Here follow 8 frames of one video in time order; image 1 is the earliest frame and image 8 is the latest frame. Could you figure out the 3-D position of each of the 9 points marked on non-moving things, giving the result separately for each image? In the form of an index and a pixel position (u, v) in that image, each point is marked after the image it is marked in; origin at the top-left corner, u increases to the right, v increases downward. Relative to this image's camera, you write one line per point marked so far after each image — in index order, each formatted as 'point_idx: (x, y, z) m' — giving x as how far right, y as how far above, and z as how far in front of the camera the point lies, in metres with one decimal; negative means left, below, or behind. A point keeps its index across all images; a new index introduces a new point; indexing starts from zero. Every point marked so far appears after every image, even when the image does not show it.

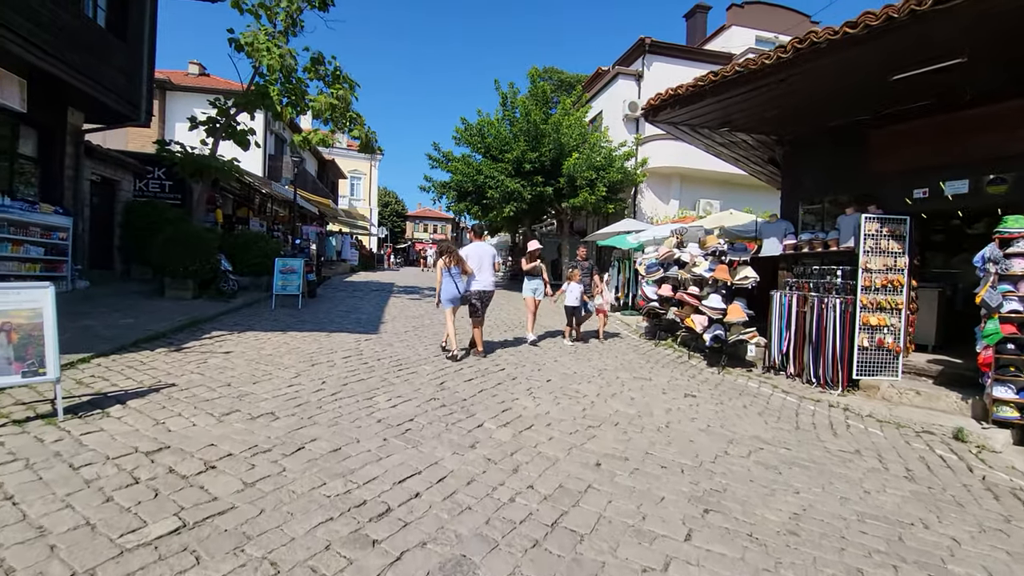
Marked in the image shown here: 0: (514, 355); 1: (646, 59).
0: (0.0, -1.0, +7.6) m
1: (+4.9, +8.4, +19.1) m
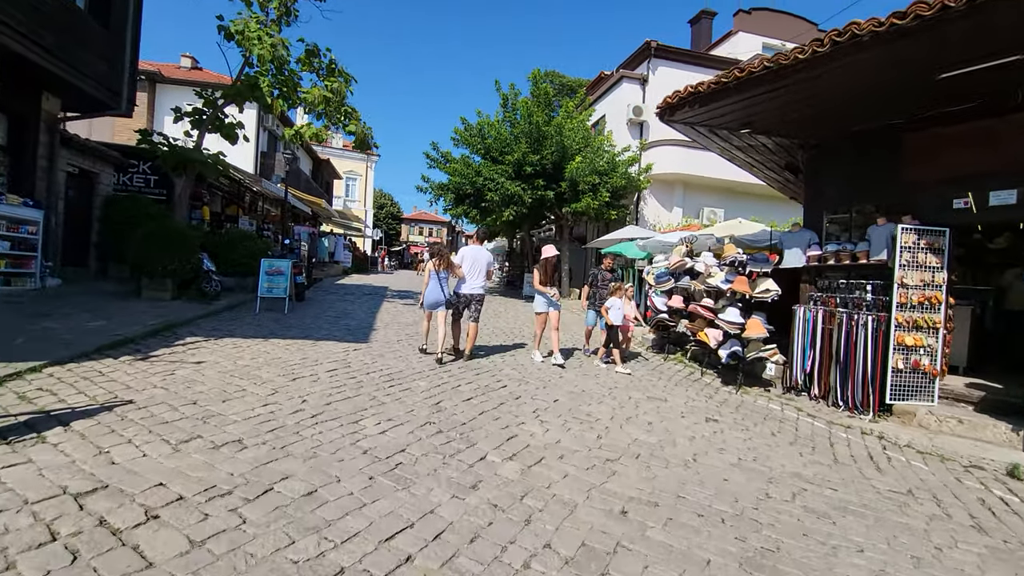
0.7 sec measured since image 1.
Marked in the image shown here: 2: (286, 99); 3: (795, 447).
0: (+0.1, -1.1, +6.9) m
1: (+5.0, +8.0, +18.7) m
2: (-5.0, +4.2, +11.6) m
3: (+2.8, -1.6, +5.2) m
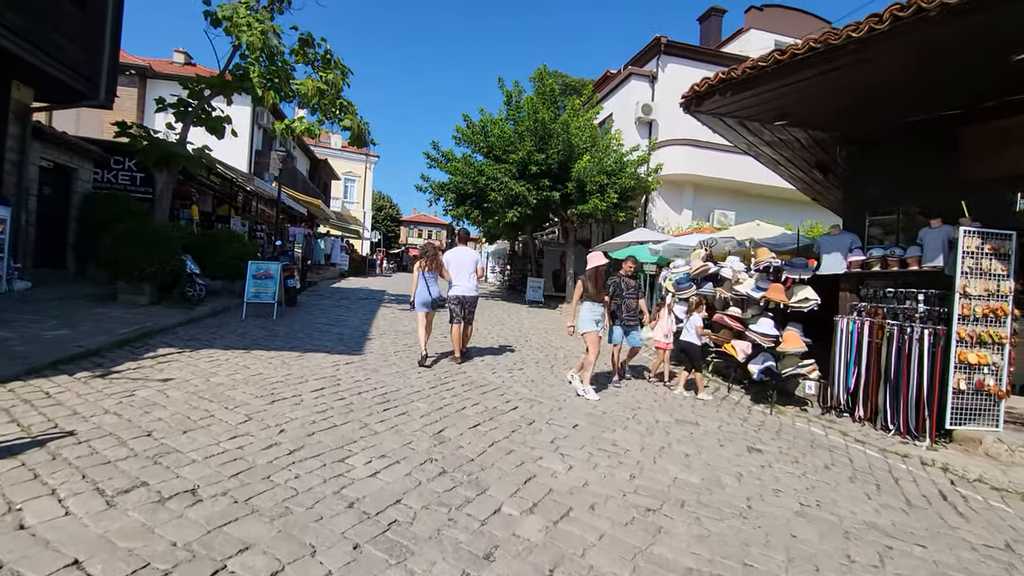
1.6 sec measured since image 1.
0: (+0.2, -1.2, +6.2) m
1: (+5.1, +7.9, +18.0) m
2: (-4.9, +4.1, +10.9) m
3: (+2.9, -1.7, +4.4) m
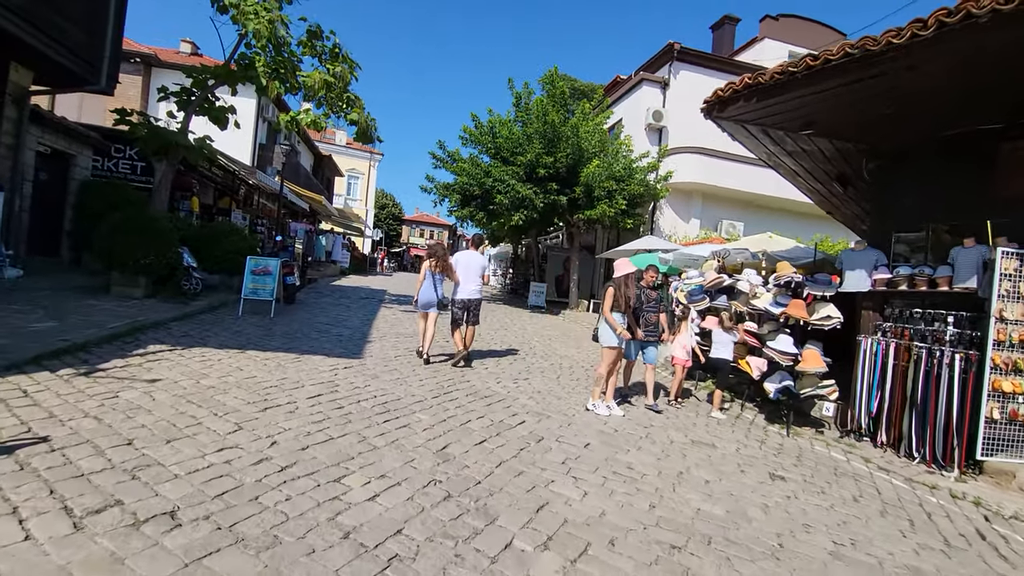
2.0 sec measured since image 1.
0: (+0.2, -1.3, +5.9) m
1: (+5.5, +7.5, +17.7) m
2: (-4.7, +4.2, +10.6) m
3: (+3.0, -1.8, +4.1) m
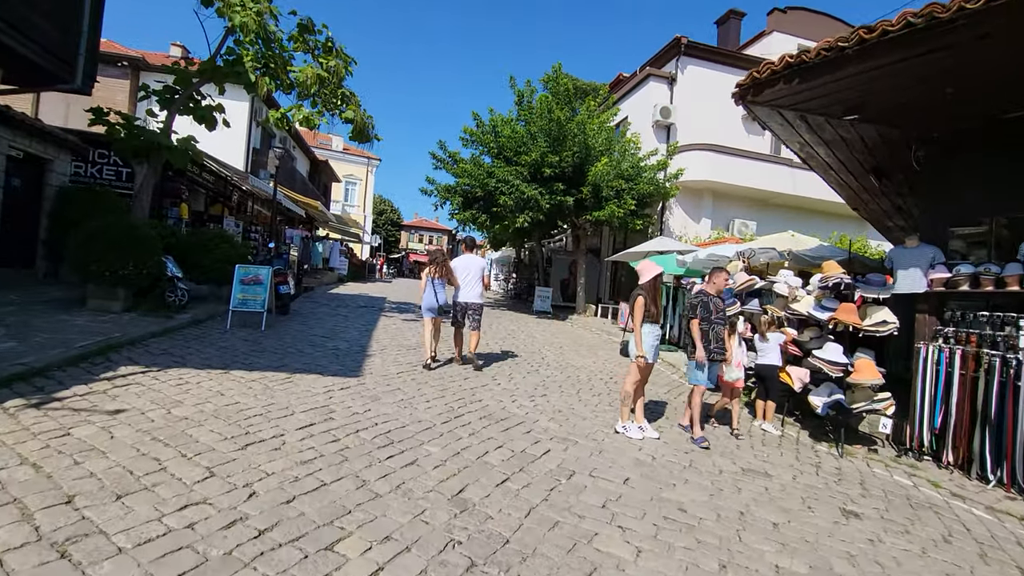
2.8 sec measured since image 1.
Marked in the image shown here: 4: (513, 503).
0: (+0.4, -1.4, +5.2) m
1: (+5.6, +7.5, +17.1) m
2: (-4.6, +4.0, +9.9) m
3: (+3.2, -1.9, +3.4) m
4: (0.0, -1.4, +3.4) m
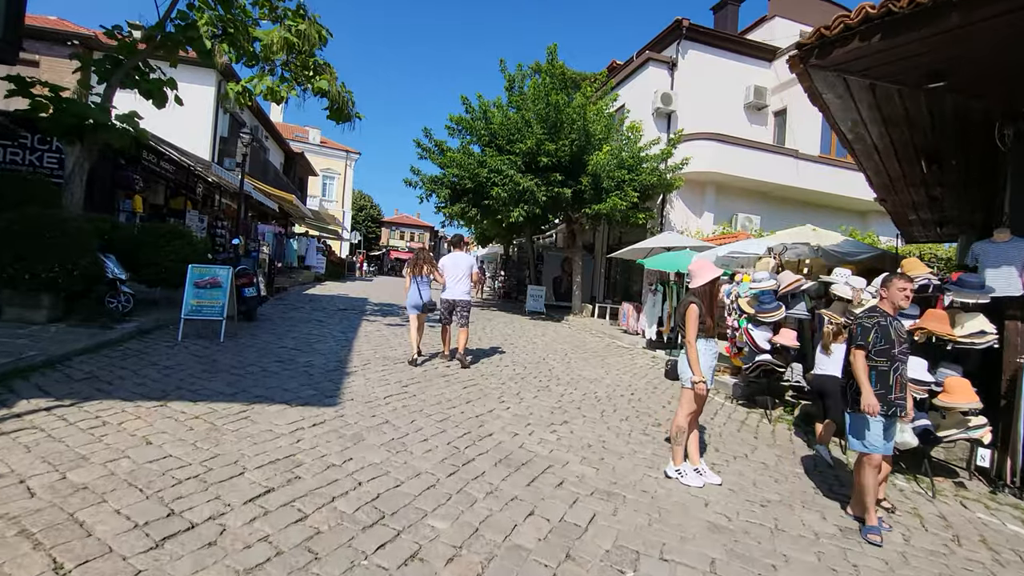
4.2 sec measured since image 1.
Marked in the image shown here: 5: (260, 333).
0: (+0.6, -1.4, +4.1) m
1: (+5.2, +7.5, +16.1) m
2: (-4.6, +4.0, +8.6) m
3: (+3.4, -1.9, +2.4) m
4: (+0.3, -1.4, +2.2) m
5: (-4.0, -0.7, +8.3) m
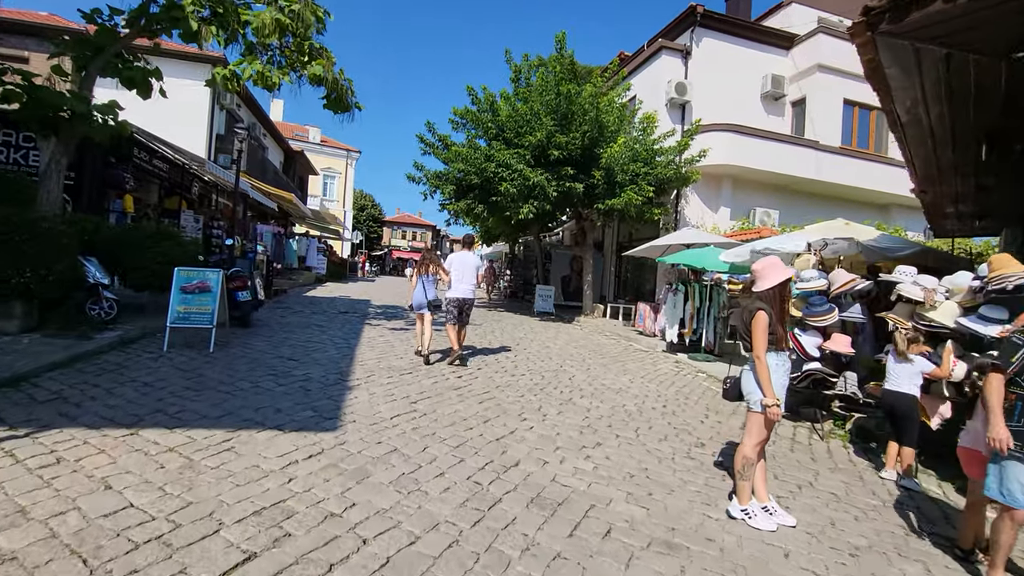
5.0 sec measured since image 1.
0: (+0.8, -1.4, +3.4) m
1: (+5.4, +7.5, +15.4) m
2: (-4.4, +3.9, +7.9) m
3: (+3.7, -1.9, +1.7) m
4: (+0.5, -1.5, +1.5) m
5: (-3.8, -0.8, +7.6) m
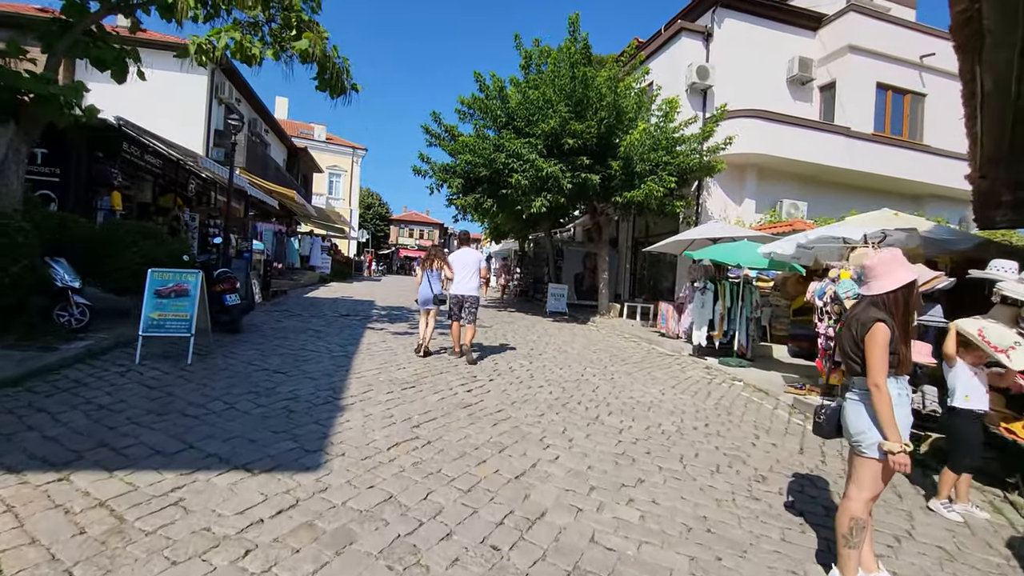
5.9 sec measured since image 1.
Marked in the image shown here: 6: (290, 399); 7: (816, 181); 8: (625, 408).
0: (+1.0, -1.5, +2.6) m
1: (+5.7, +7.6, +14.4) m
2: (-4.2, +3.8, +7.1) m
3: (+3.8, -1.9, +0.8) m
4: (+0.6, -1.5, +0.7) m
5: (-3.6, -0.8, +6.8) m
6: (-2.1, -1.0, +4.8) m
7: (+8.8, +3.1, +14.9) m
8: (+1.3, -1.3, +5.9) m
